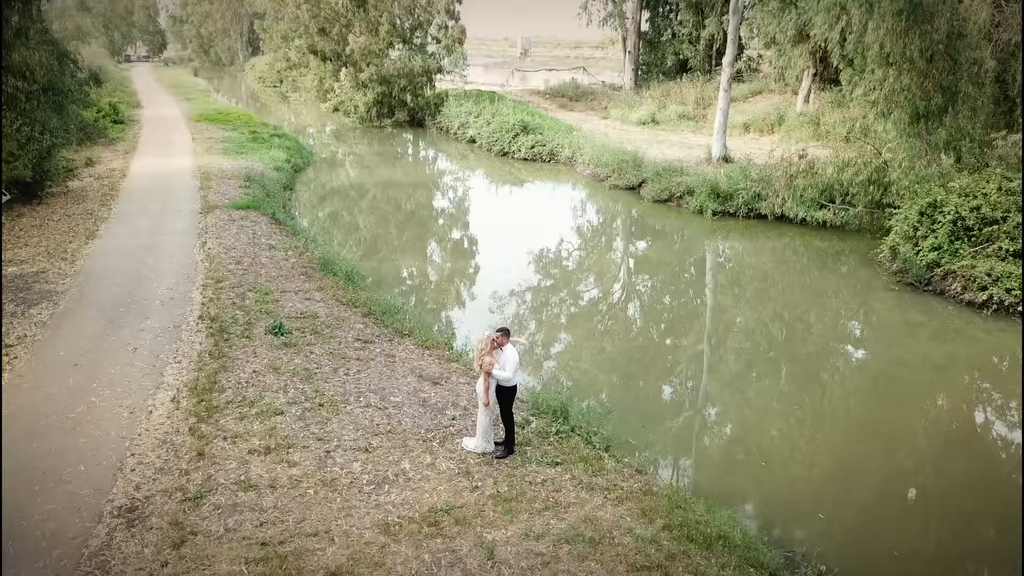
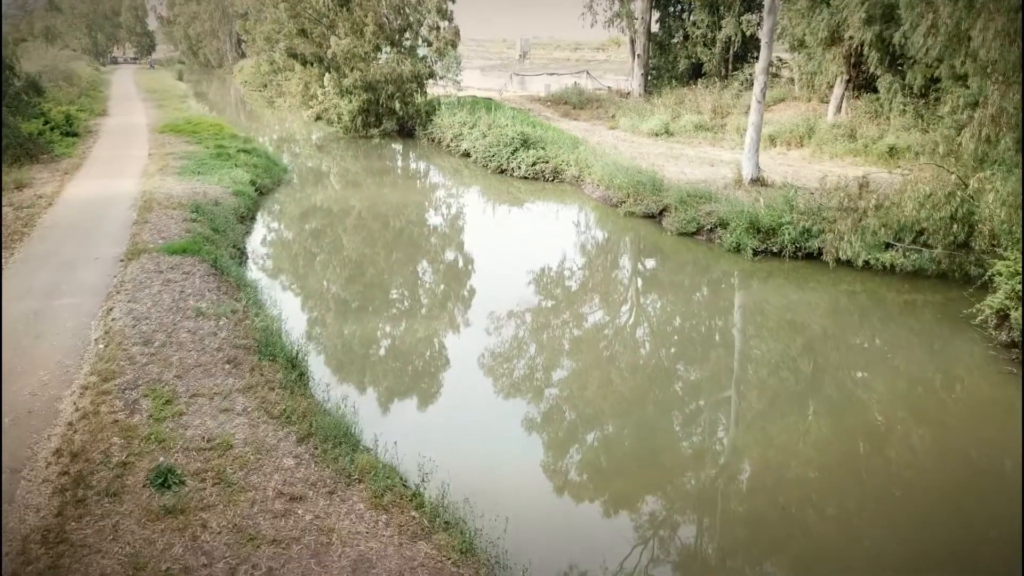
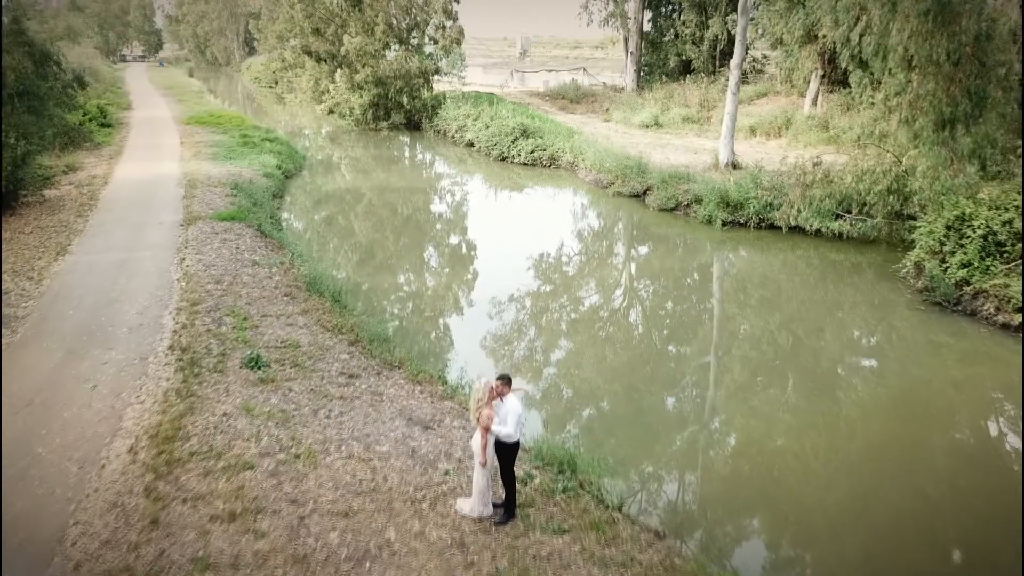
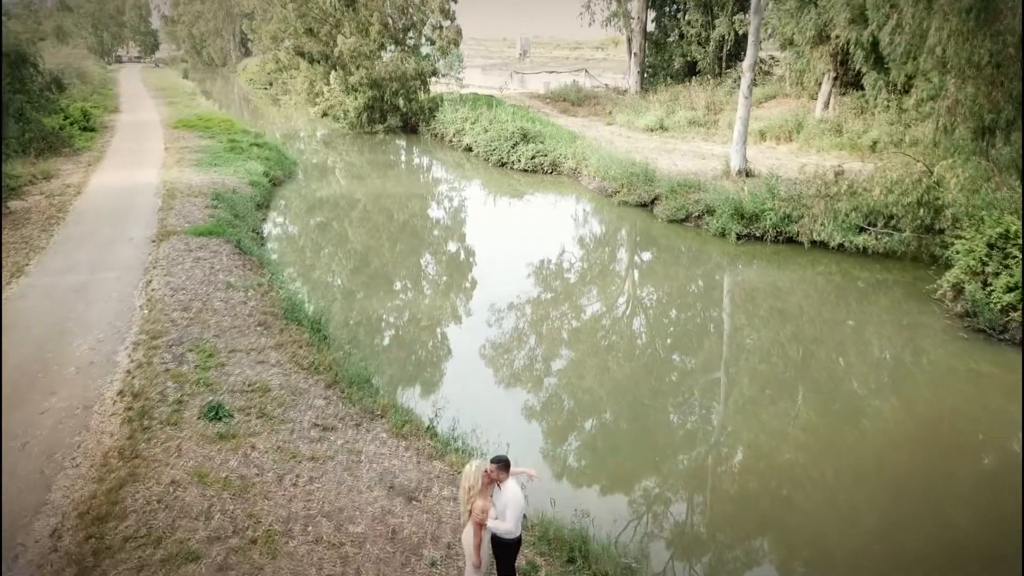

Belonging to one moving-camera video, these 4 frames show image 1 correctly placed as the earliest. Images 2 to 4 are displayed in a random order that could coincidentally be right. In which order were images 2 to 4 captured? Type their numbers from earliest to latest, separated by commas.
3, 4, 2
